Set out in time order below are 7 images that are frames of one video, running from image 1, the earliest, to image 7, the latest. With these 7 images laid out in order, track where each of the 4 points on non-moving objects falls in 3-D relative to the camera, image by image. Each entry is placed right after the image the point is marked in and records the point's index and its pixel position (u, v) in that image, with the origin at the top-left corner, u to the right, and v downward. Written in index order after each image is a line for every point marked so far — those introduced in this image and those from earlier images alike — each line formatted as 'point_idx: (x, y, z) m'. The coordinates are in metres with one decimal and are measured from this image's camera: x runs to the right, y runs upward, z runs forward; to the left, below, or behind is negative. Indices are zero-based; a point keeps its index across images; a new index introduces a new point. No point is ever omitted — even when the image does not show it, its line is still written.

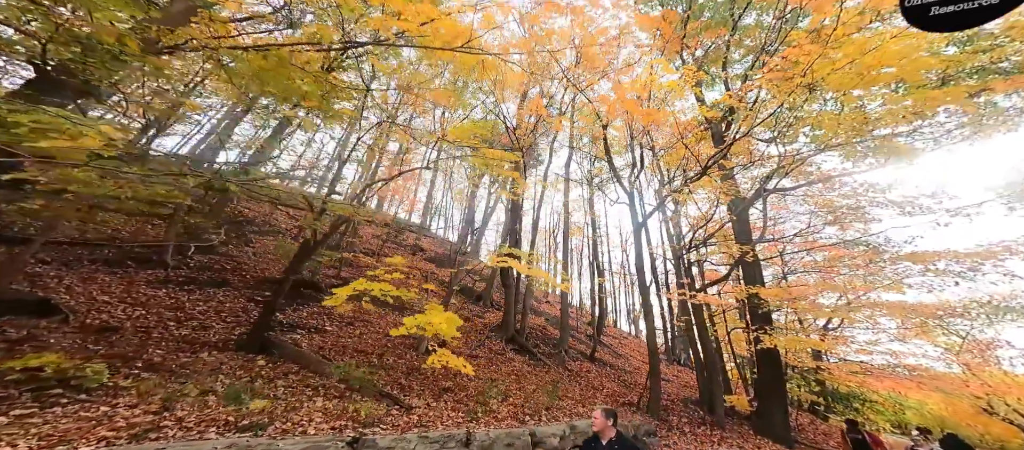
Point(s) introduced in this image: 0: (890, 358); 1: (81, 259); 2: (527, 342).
0: (+9.9, -3.5, +8.6) m
1: (-9.5, -0.7, +7.2) m
2: (+0.6, -4.1, +11.2) m
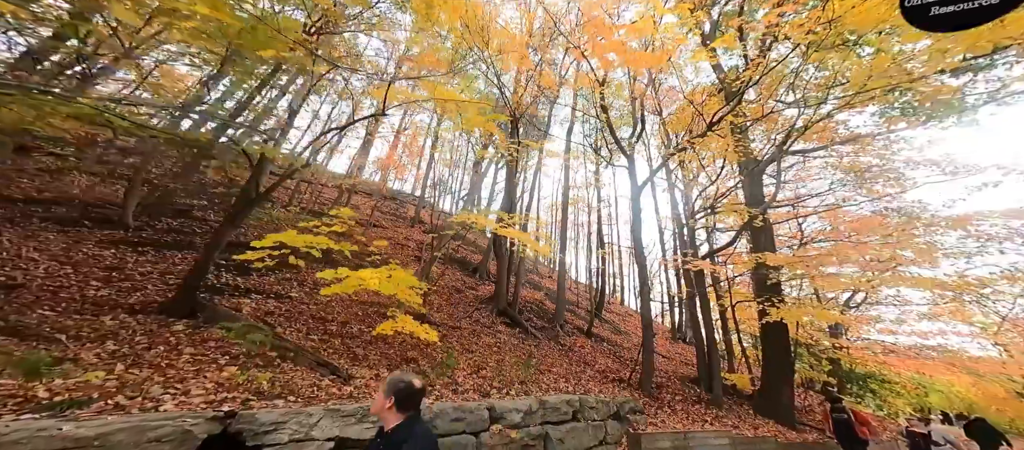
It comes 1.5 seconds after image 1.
0: (+9.5, -2.6, +7.6) m
1: (-10.0, +0.1, +6.9) m
2: (+0.3, -3.0, +10.7) m
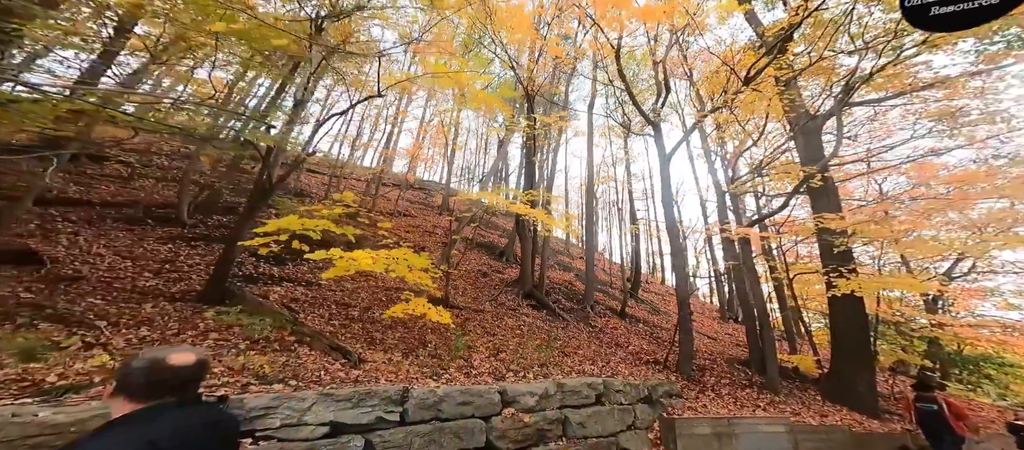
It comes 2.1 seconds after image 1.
0: (+9.9, -1.6, +6.4) m
1: (-9.6, +0.1, +7.6) m
2: (+1.1, -2.3, +10.4) m
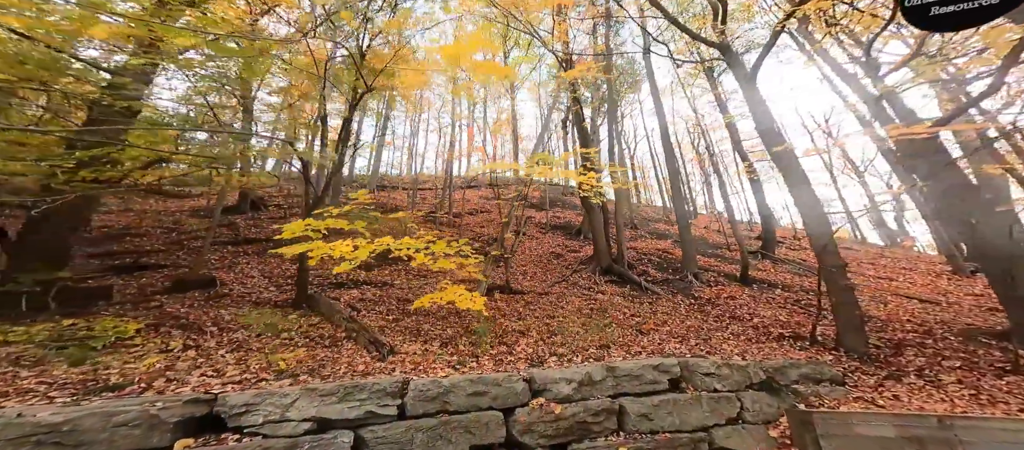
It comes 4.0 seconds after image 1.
0: (+10.3, +0.7, +2.6) m
1: (-8.0, -1.0, +9.7) m
2: (+3.4, -1.3, +9.2) m
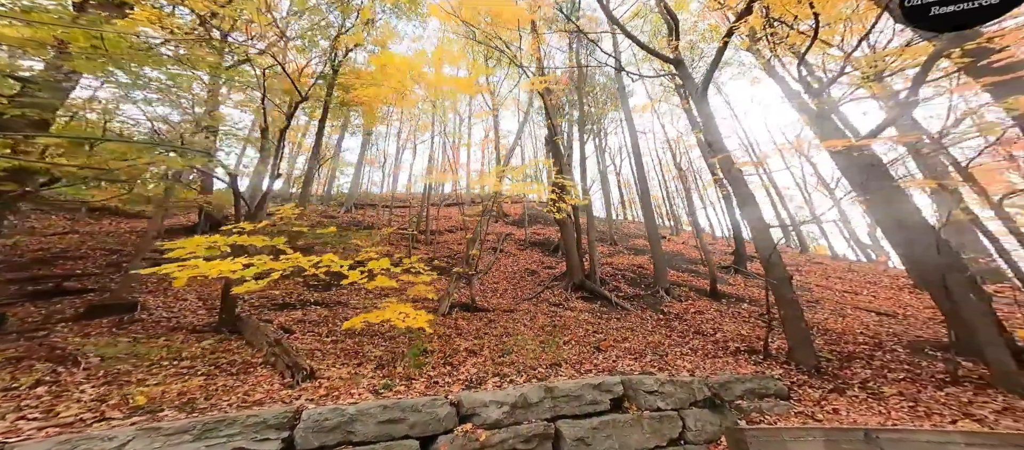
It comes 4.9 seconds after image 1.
0: (+9.6, +0.7, +2.8) m
1: (-8.8, -1.6, +9.4) m
2: (+2.5, -1.7, +9.1) m
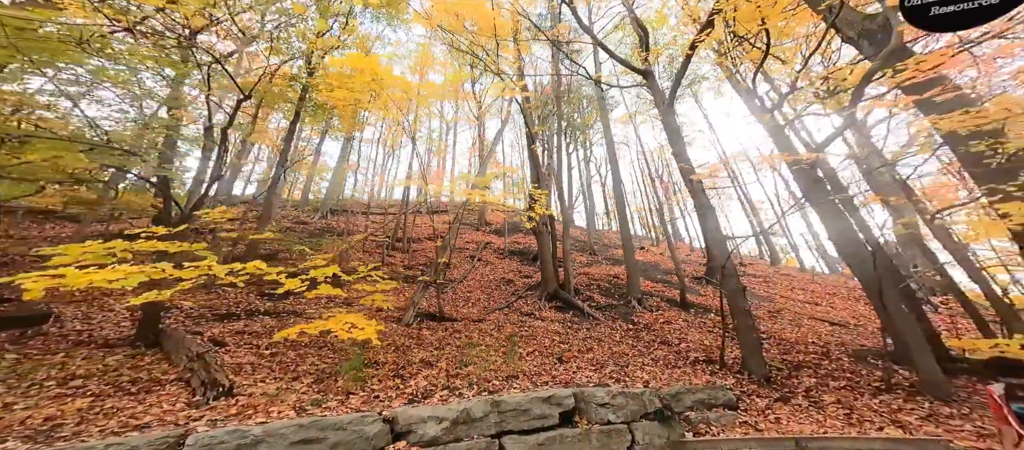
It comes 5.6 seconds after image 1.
0: (+9.1, +0.5, +3.1) m
1: (-9.6, -1.7, +8.9) m
2: (+1.8, -2.0, +9.0) m
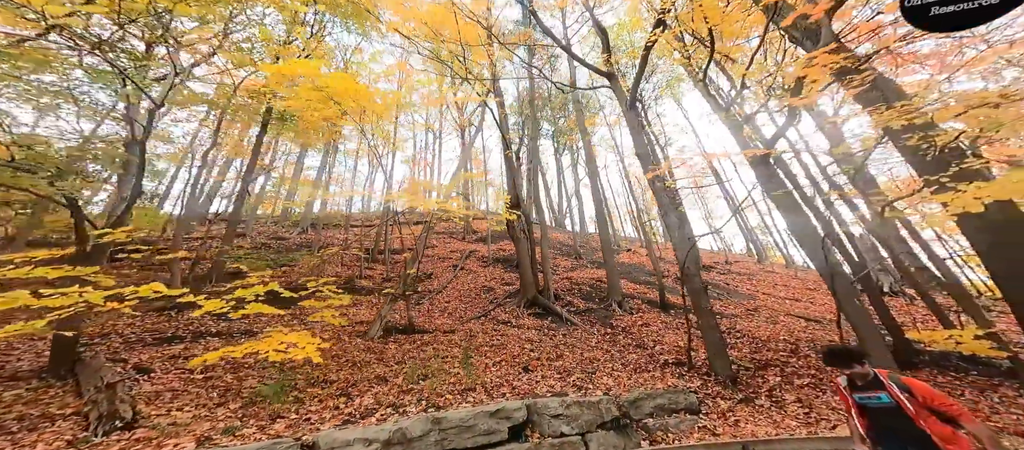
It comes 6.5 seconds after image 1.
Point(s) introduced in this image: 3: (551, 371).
0: (+8.4, +0.8, +3.1) m
1: (-10.2, -2.3, +8.6) m
2: (+1.2, -2.1, +8.8) m
3: (+0.6, -2.2, +5.0) m
